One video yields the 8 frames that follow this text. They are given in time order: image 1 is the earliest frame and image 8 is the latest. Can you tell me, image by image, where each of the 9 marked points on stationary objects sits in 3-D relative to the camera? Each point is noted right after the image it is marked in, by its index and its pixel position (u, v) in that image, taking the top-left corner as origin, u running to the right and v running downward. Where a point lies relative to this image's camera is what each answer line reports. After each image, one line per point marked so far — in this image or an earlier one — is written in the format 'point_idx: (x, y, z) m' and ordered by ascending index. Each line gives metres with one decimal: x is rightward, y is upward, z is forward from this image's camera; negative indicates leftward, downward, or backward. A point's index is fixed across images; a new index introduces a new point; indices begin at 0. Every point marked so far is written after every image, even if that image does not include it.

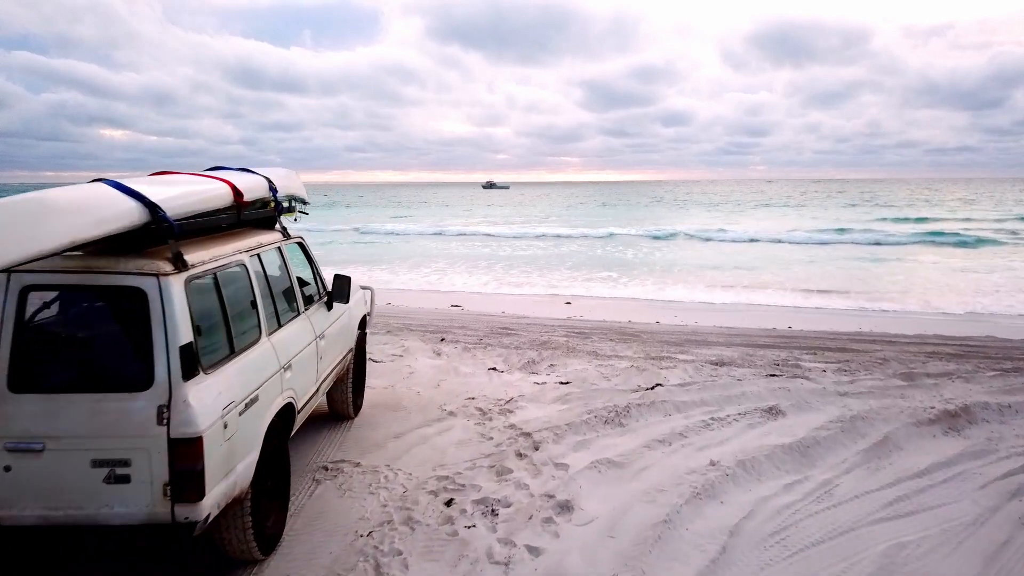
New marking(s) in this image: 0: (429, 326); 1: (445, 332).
0: (-0.8, -0.4, +7.8) m
1: (-0.6, -0.4, +7.2) m
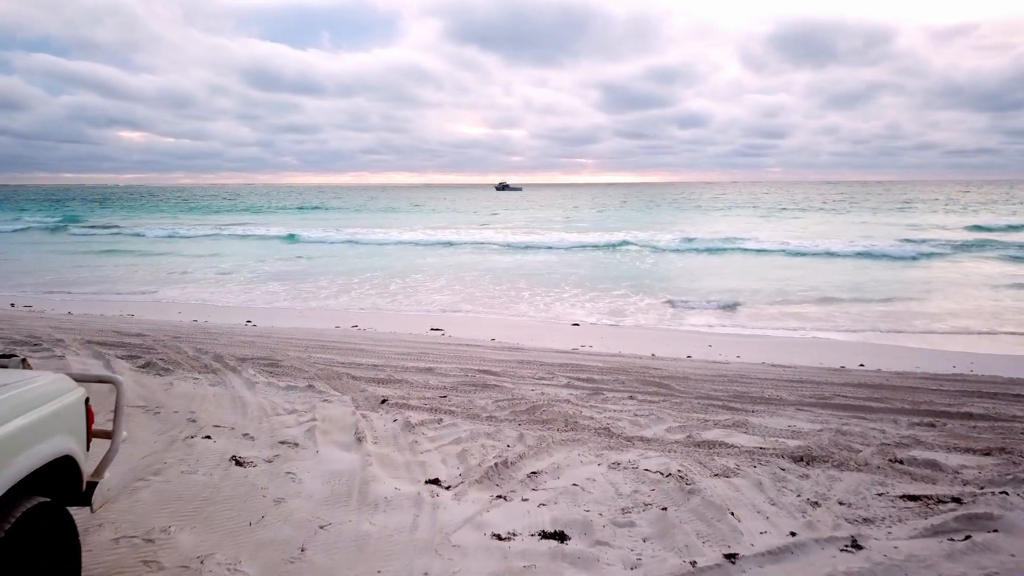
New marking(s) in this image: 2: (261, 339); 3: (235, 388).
0: (-0.9, -0.6, +5.7) m
1: (-0.7, -0.6, +5.2) m
2: (-2.3, -0.5, +7.5) m
3: (-1.6, -0.6, +4.8) m
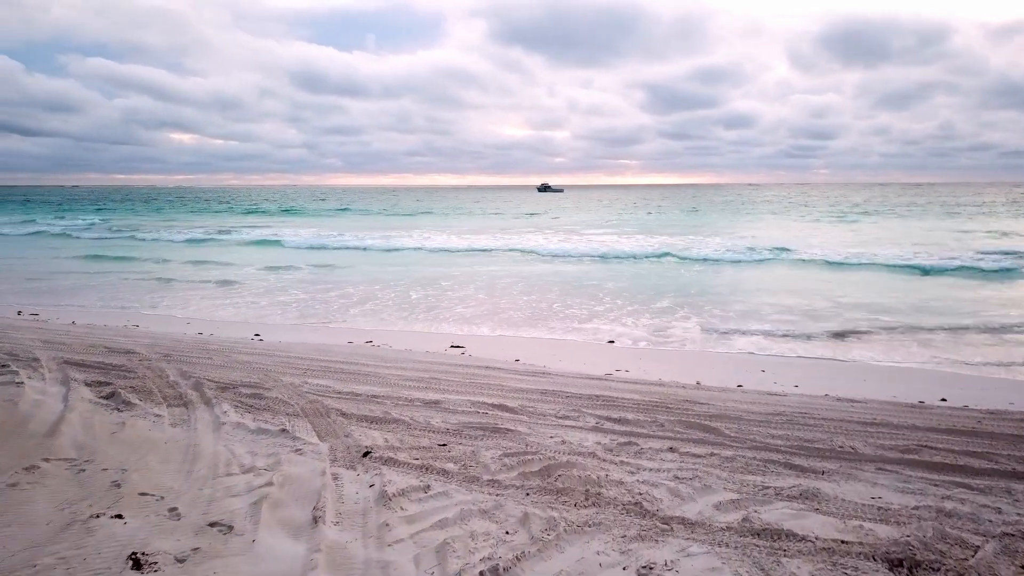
0: (-0.8, -0.7, +4.9) m
1: (-0.7, -0.7, +4.4) m
2: (-2.1, -0.6, +6.8) m
3: (-1.5, -0.7, +4.0) m
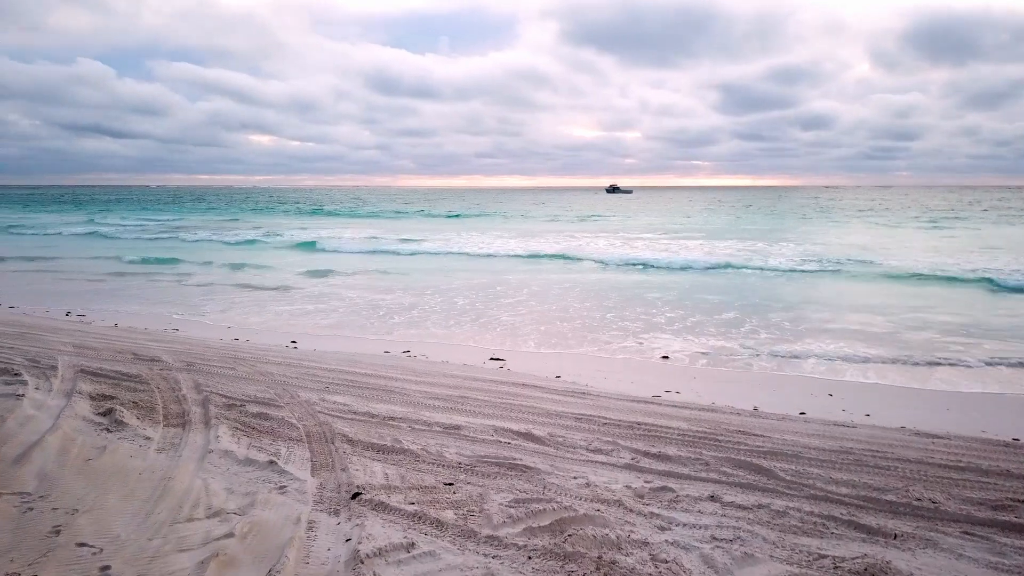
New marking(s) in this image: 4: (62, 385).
0: (-0.7, -0.8, +4.5) m
1: (-0.6, -0.8, +3.9) m
2: (-1.8, -0.6, +6.5) m
3: (-1.5, -0.8, +3.6) m
4: (-2.9, -0.6, +5.2) m
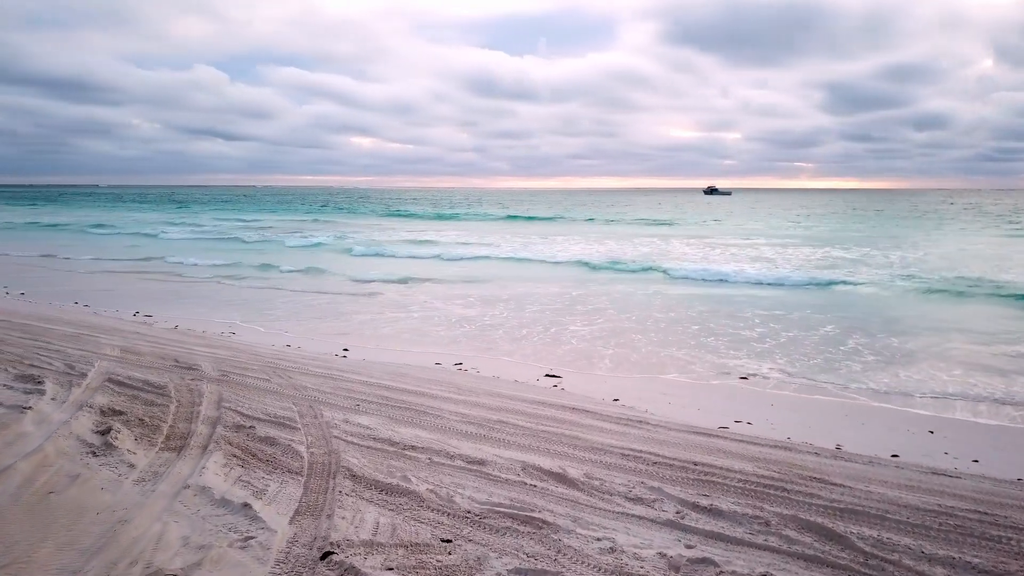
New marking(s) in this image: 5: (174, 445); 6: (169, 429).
0: (-0.5, -0.9, +4.0) m
1: (-0.5, -0.9, +3.4) m
2: (-1.4, -0.7, +6.1) m
3: (-1.4, -0.8, +3.2) m
4: (-2.6, -0.7, +4.9) m
5: (-1.7, -0.8, +4.0) m
6: (-1.8, -0.7, +4.3) m
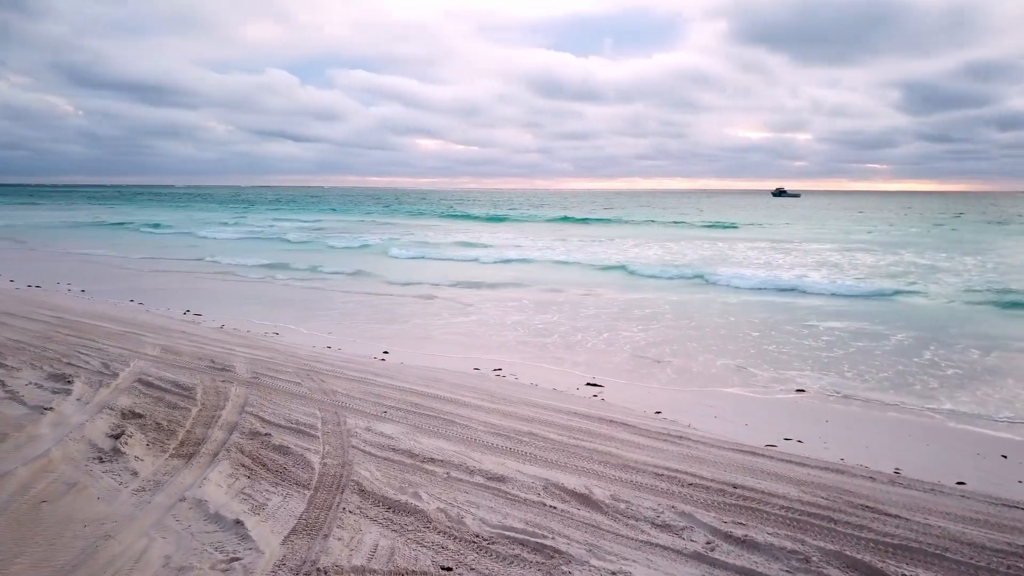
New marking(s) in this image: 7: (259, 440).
0: (-0.4, -0.9, +3.8) m
1: (-0.4, -0.9, +3.2) m
2: (-1.2, -0.7, +5.9) m
3: (-1.4, -0.8, +3.1) m
4: (-2.4, -0.7, +4.9) m
5: (-1.6, -0.8, +3.9) m
6: (-1.7, -0.8, +4.2) m
7: (-1.3, -0.8, +4.2) m
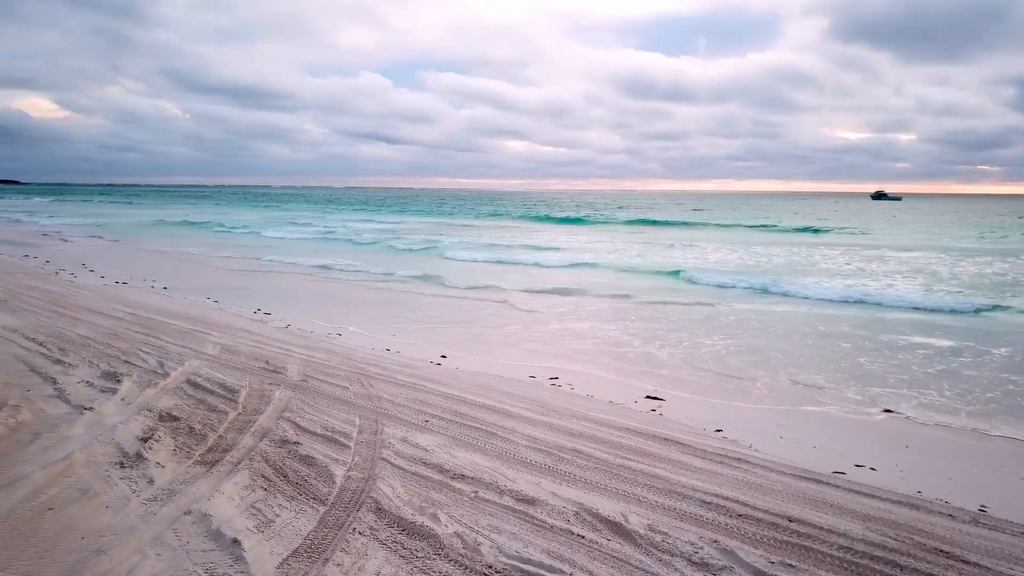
0: (-0.3, -0.9, +3.6) m
1: (-0.4, -0.9, +3.0) m
2: (-0.8, -0.7, +5.8) m
3: (-1.3, -0.8, +3.0) m
4: (-2.2, -0.7, +4.9) m
5: (-1.4, -0.8, +3.8) m
6: (-1.5, -0.8, +4.1) m
7: (-1.1, -0.8, +4.0) m
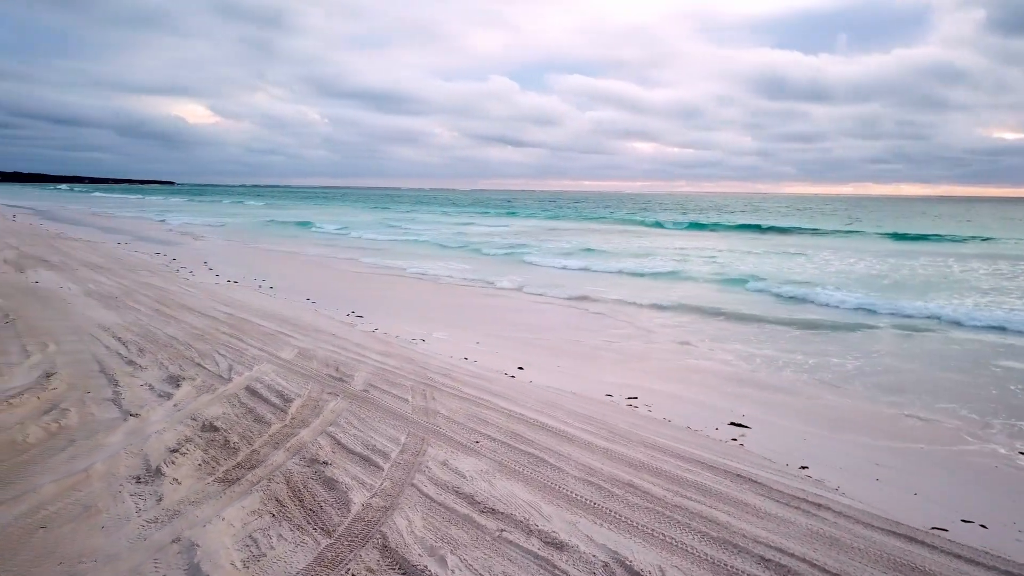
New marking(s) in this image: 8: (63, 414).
0: (-0.2, -1.0, +3.2) m
1: (-0.3, -1.0, +2.7) m
2: (-0.3, -0.8, +5.5) m
3: (-1.3, -0.9, +2.8) m
4: (-1.9, -0.7, +4.8) m
5: (-1.3, -0.8, +3.6) m
6: (-1.3, -0.8, +4.0) m
7: (-0.9, -0.8, +3.8) m
8: (-2.4, -0.7, +4.4) m
